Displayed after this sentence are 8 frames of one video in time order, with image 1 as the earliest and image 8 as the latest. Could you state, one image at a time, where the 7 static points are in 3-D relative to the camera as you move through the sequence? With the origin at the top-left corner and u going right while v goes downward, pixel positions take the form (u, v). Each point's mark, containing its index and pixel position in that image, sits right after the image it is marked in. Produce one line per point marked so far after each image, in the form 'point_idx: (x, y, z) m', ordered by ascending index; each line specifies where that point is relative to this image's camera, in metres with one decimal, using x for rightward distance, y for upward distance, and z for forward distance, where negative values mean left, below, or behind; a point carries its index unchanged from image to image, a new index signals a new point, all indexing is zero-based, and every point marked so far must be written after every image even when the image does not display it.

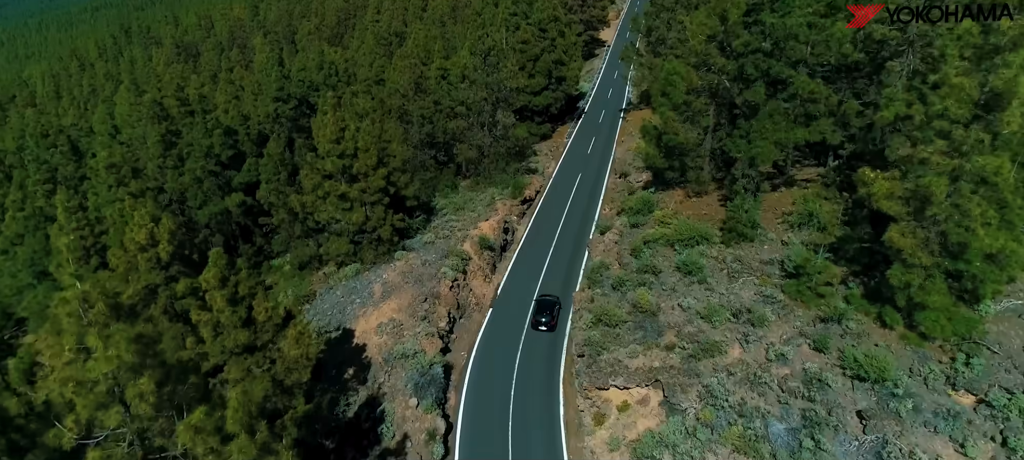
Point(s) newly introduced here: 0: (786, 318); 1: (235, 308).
0: (+9.6, -3.1, +19.7) m
1: (-9.1, -2.6, +18.3) m
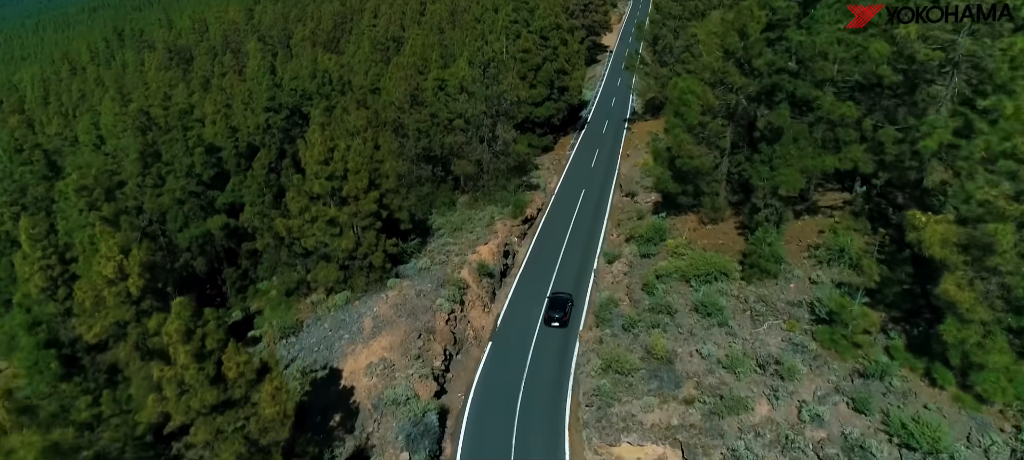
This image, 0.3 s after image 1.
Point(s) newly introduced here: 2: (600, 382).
0: (+9.7, -4.4, +17.7) m
1: (-9.0, -3.9, +16.3) m
2: (+3.1, -5.4, +19.8) m
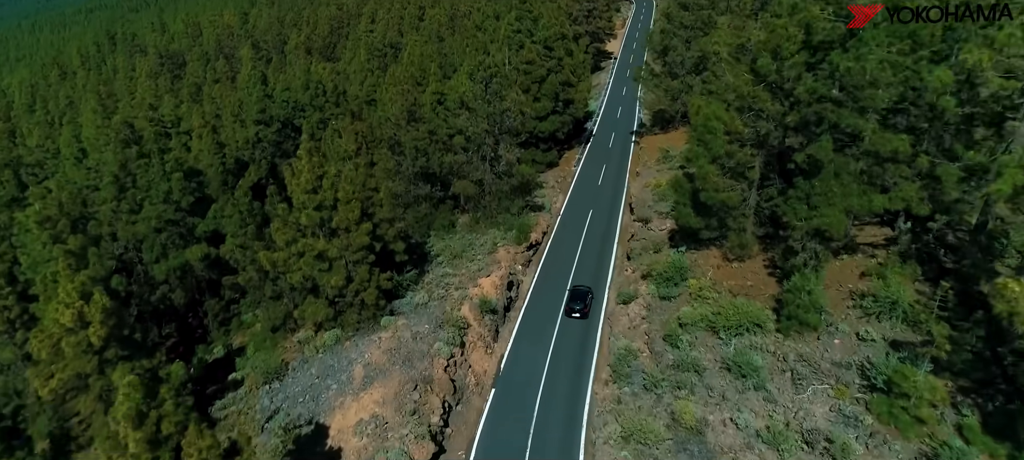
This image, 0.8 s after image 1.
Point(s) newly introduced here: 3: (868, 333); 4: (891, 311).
0: (+9.9, -6.0, +15.3) m
1: (-8.8, -5.5, +13.8) m
2: (+3.4, -7.0, +17.4) m
3: (+11.6, -3.4, +18.3) m
4: (+12.6, -2.6, +18.7) m
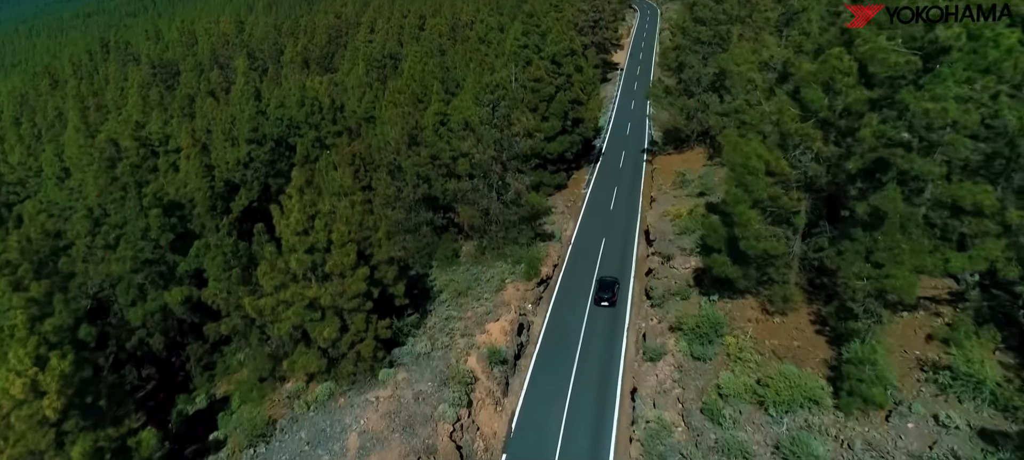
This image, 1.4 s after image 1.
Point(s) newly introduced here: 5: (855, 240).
0: (+10.5, -7.8, +12.7) m
1: (-8.2, -7.3, +11.2) m
2: (+3.9, -8.8, +14.8) m
3: (+12.2, -5.2, +15.7) m
4: (+13.1, -4.5, +16.1) m
5: (+11.0, -0.3, +17.9) m
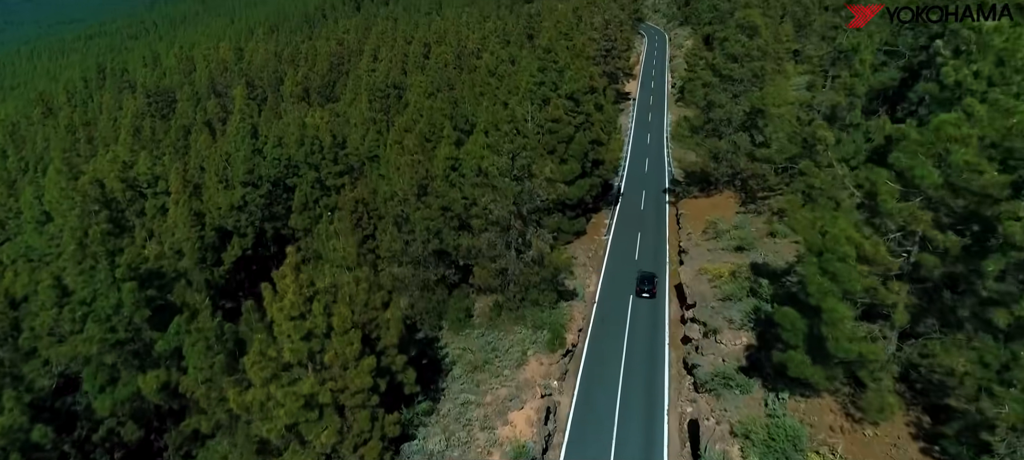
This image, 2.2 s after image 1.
0: (+11.6, -10.4, +9.0) m
1: (-7.1, -9.8, +7.5) m
2: (+5.0, -11.5, +11.0) m
3: (+13.3, -7.9, +12.1) m
4: (+14.3, -7.2, +12.5) m
5: (+12.1, -3.1, +14.4) m
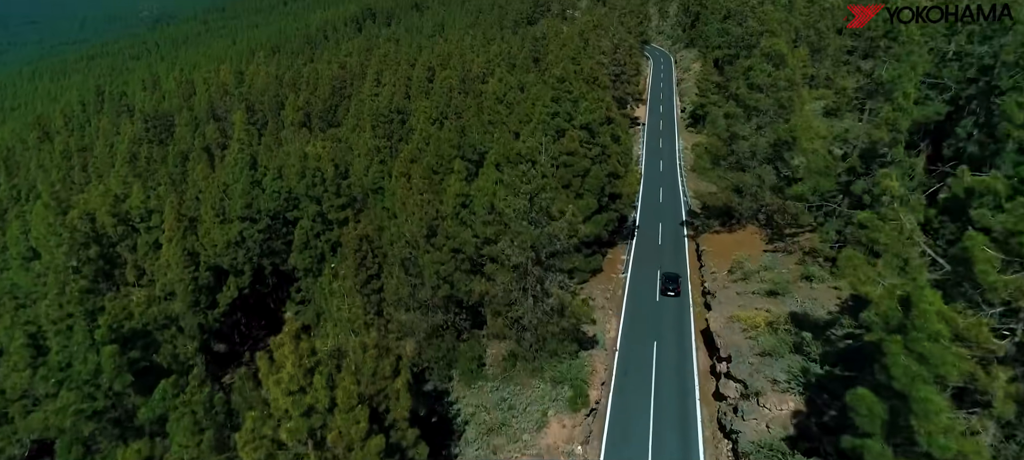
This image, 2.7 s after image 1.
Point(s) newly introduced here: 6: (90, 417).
0: (+12.5, -12.0, +6.4) m
1: (-6.2, -11.4, +4.9) m
2: (+5.9, -13.1, +8.4) m
3: (+14.2, -9.6, +9.6) m
4: (+15.2, -8.9, +10.1) m
5: (+13.0, -4.8, +12.1) m
6: (-15.6, -6.8, +20.8) m
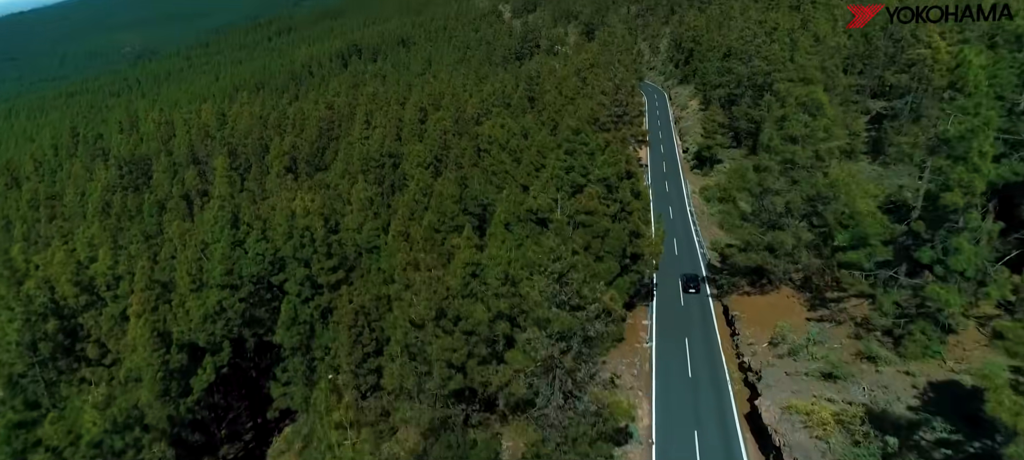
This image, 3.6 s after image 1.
0: (+14.3, -14.3, +2.3) m
1: (-4.4, -13.8, +0.4) m
2: (+7.6, -15.6, +4.1) m
3: (+15.8, -12.0, +5.7) m
4: (+16.8, -11.3, +6.2) m
5: (+14.5, -7.4, +8.4) m
6: (-14.3, -10.2, +16.2) m
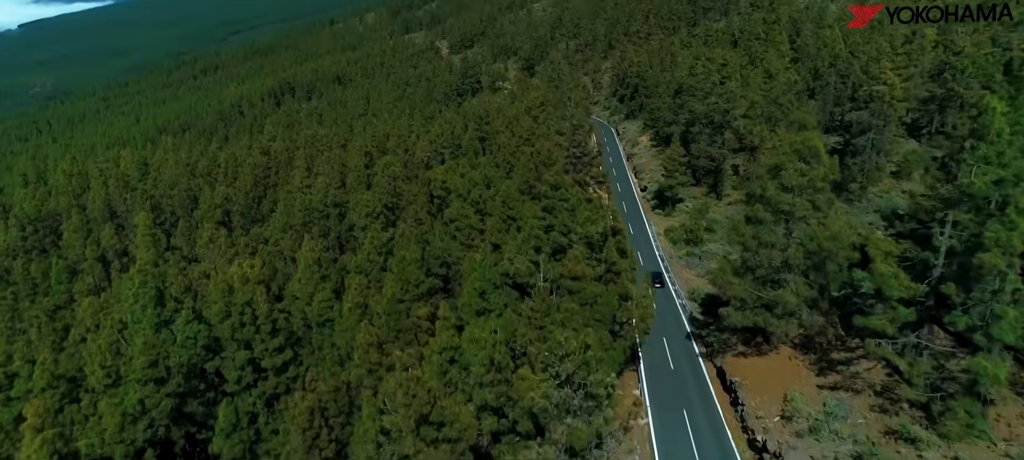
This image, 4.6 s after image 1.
0: (+16.8, -15.7, -0.8) m
1: (-1.5, -15.9, -4.6) m
2: (+10.1, -17.4, +0.2) m
3: (+17.9, -13.5, +2.8) m
4: (+18.8, -12.8, +3.5) m
5: (+16.1, -9.1, +5.6) m
6: (-13.1, -13.7, +10.3) m
